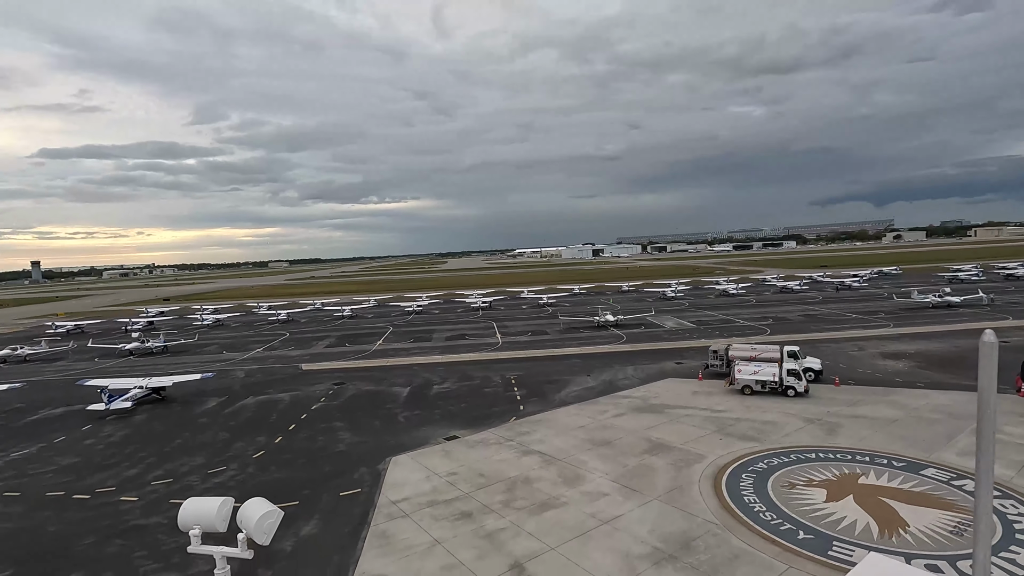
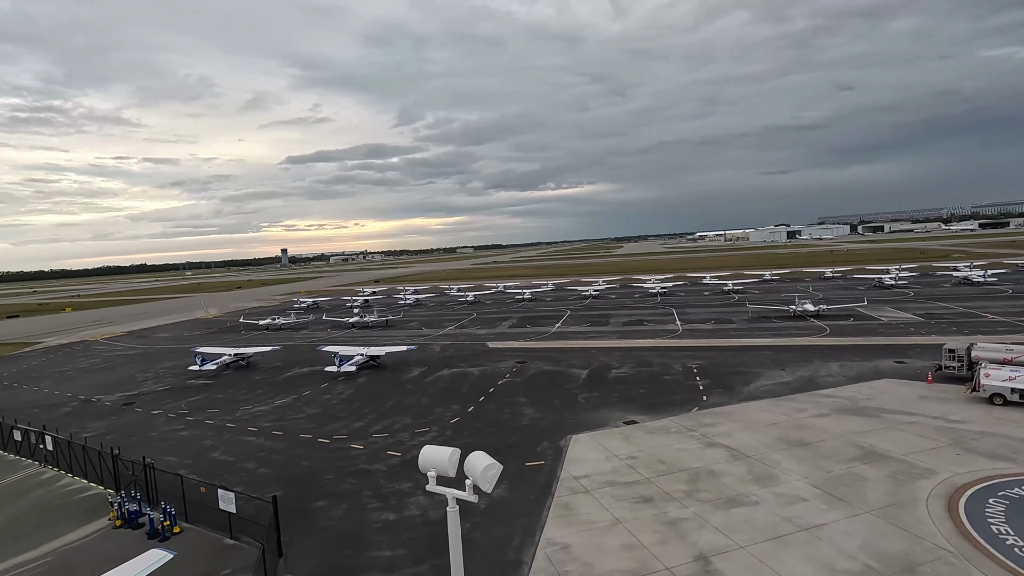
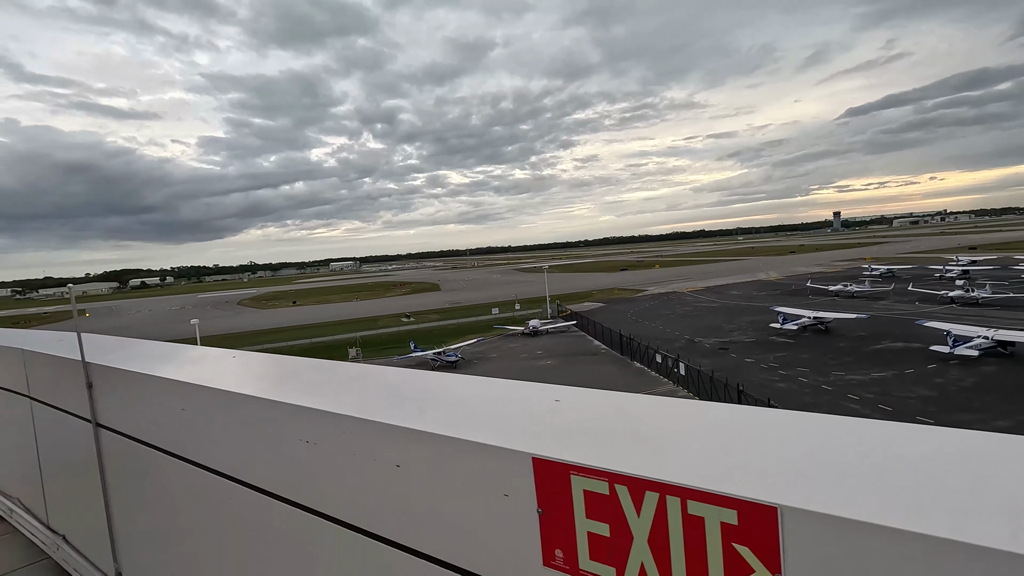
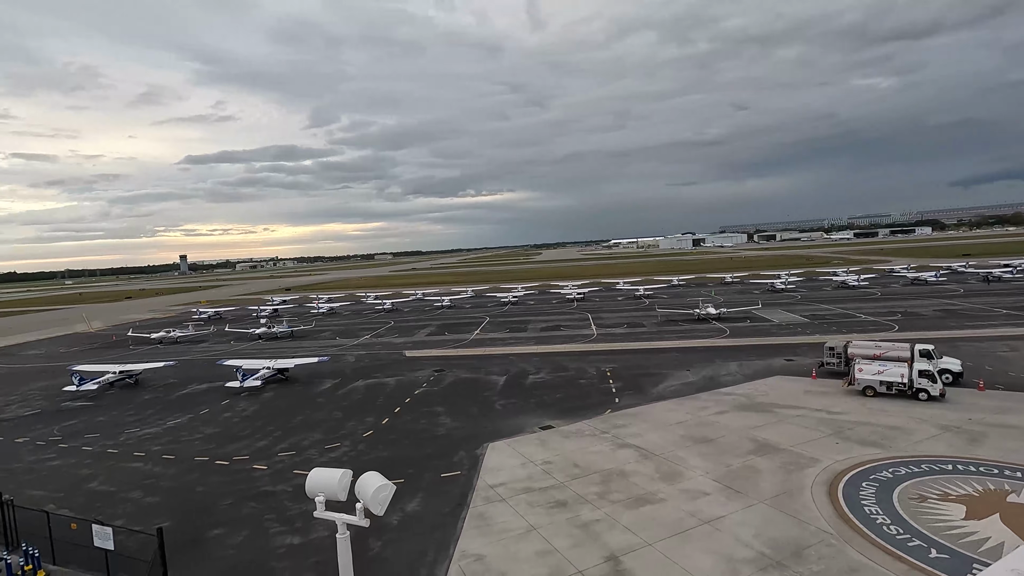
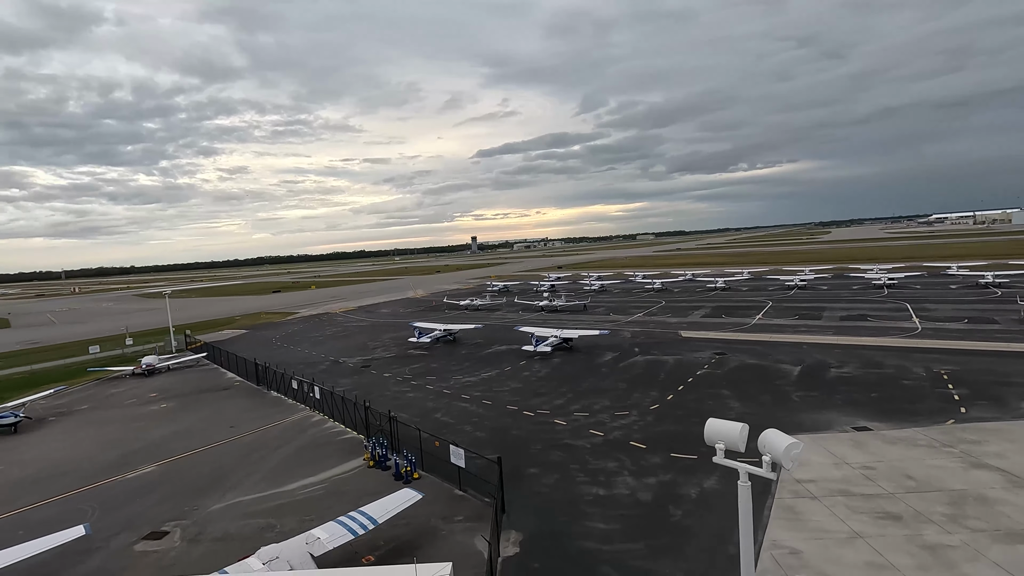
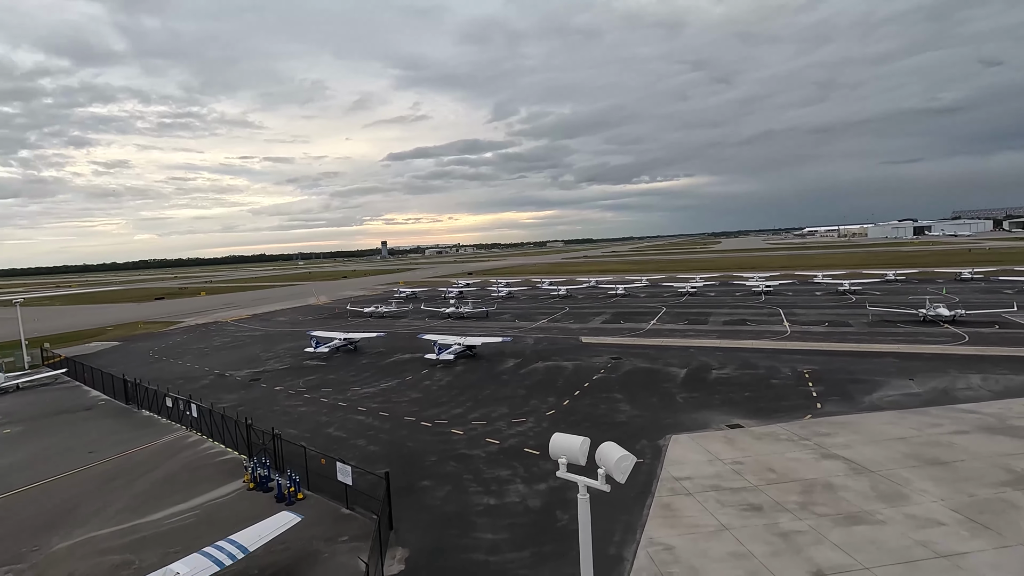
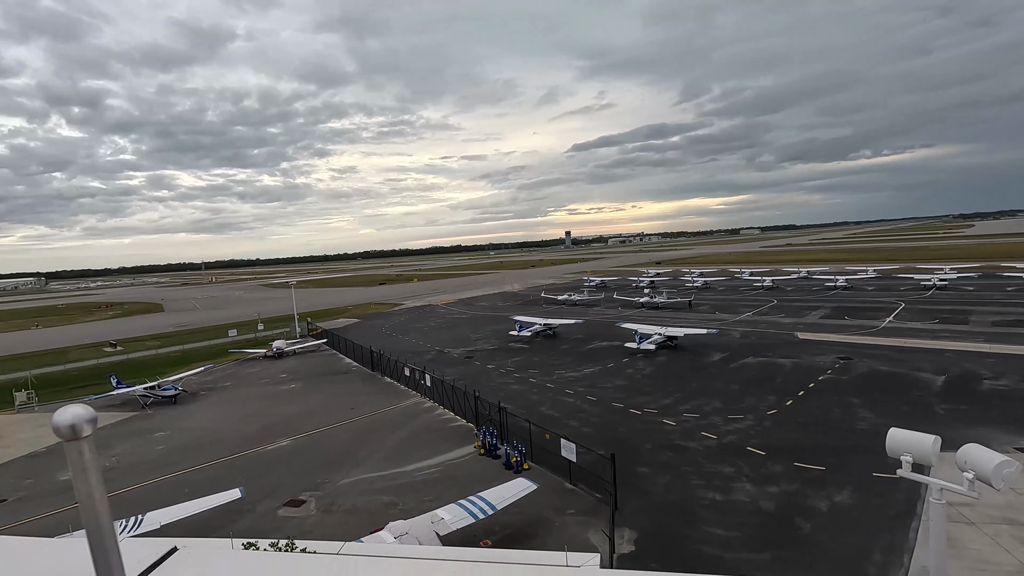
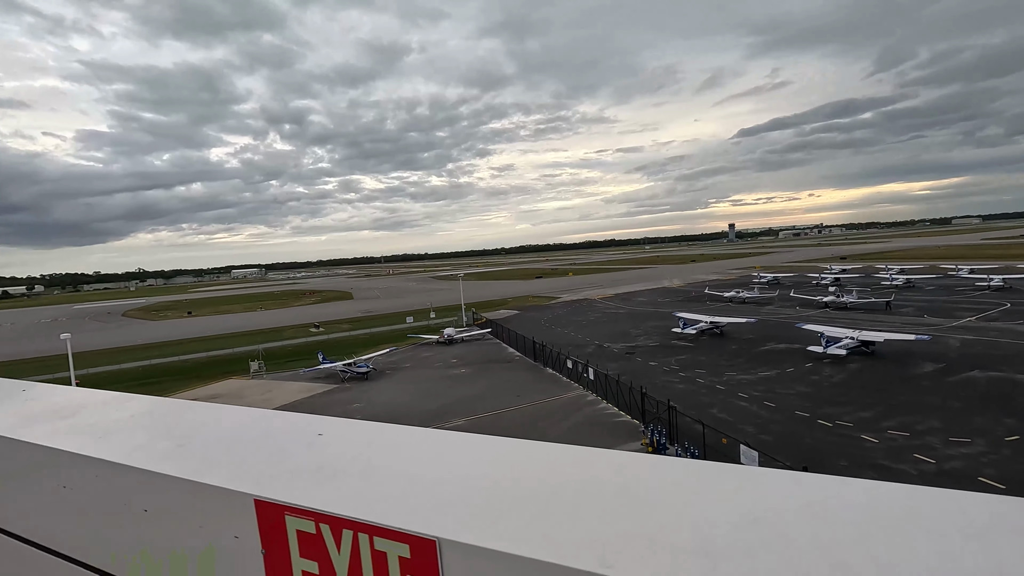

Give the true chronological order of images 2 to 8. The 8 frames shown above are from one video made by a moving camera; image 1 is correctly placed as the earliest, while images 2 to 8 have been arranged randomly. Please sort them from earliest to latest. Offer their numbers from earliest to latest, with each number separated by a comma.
4, 2, 6, 5, 7, 8, 3
